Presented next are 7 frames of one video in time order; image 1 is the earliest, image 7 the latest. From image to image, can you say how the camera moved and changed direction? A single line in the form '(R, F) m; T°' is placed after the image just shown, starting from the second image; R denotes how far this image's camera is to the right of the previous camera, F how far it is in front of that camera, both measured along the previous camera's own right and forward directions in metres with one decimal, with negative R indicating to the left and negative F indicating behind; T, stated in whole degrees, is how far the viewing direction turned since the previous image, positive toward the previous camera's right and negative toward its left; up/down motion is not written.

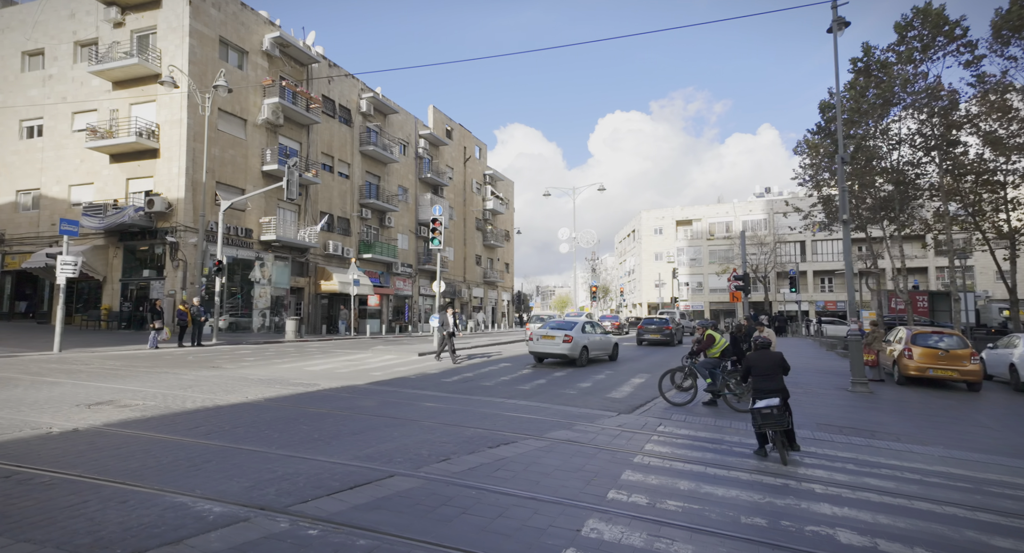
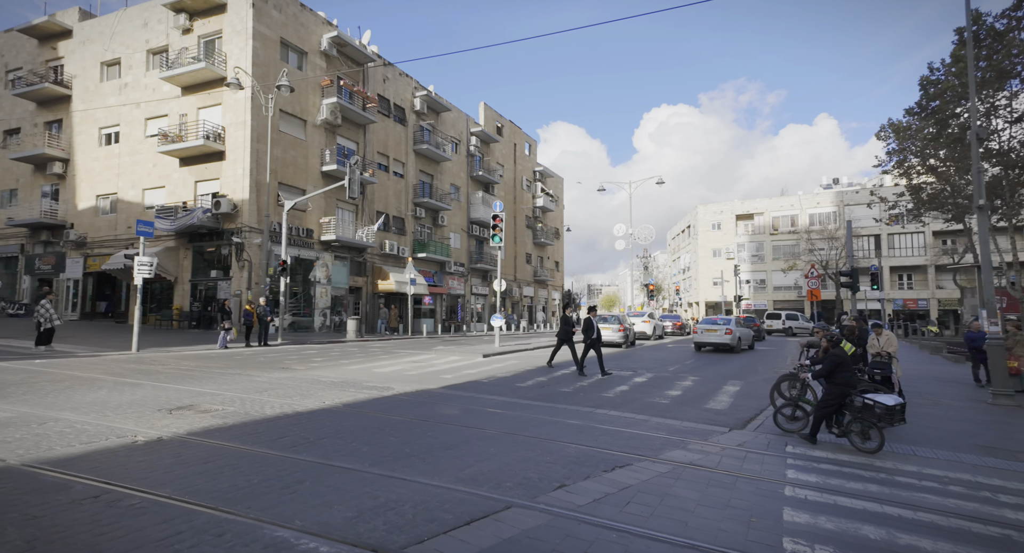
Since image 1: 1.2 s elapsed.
(-0.5, +0.5) m; -5°
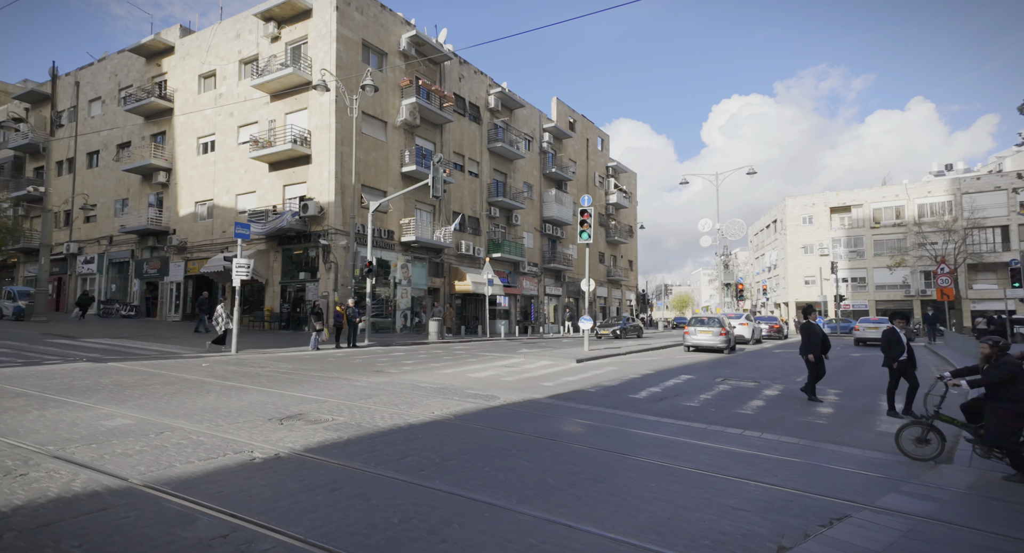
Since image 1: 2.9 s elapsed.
(-0.7, +0.7) m; -7°
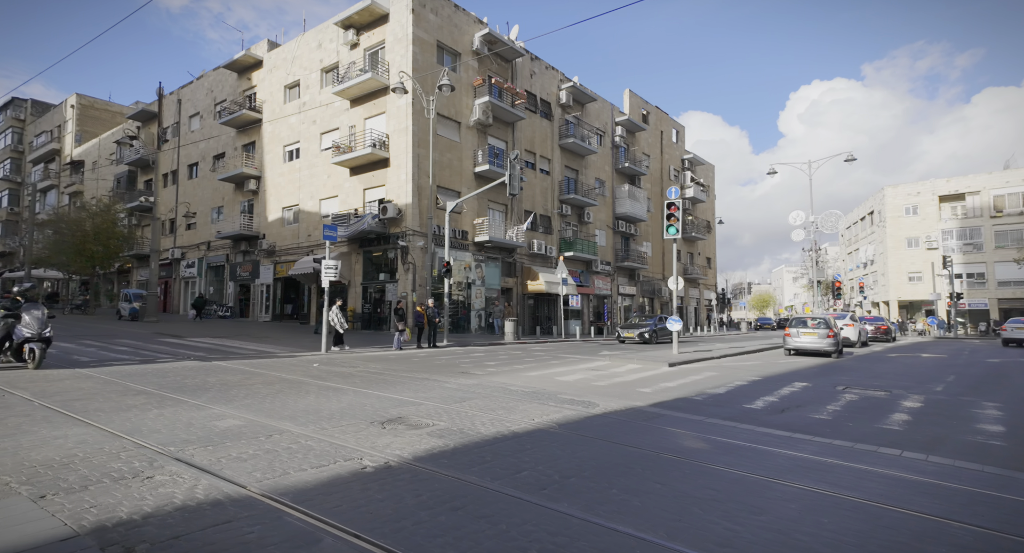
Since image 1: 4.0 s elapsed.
(-0.4, +0.4) m; -7°
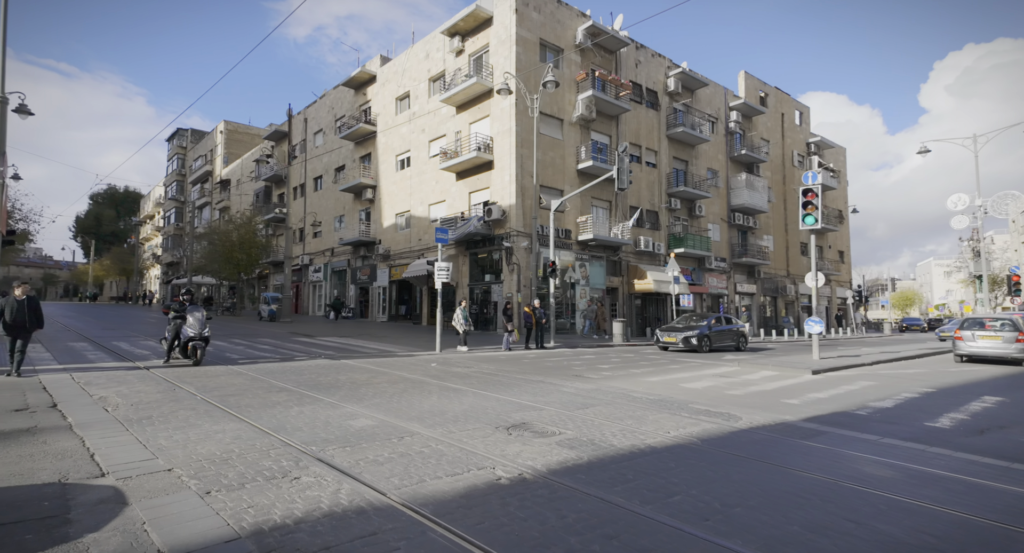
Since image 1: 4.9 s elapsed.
(-0.4, +0.5) m; -10°
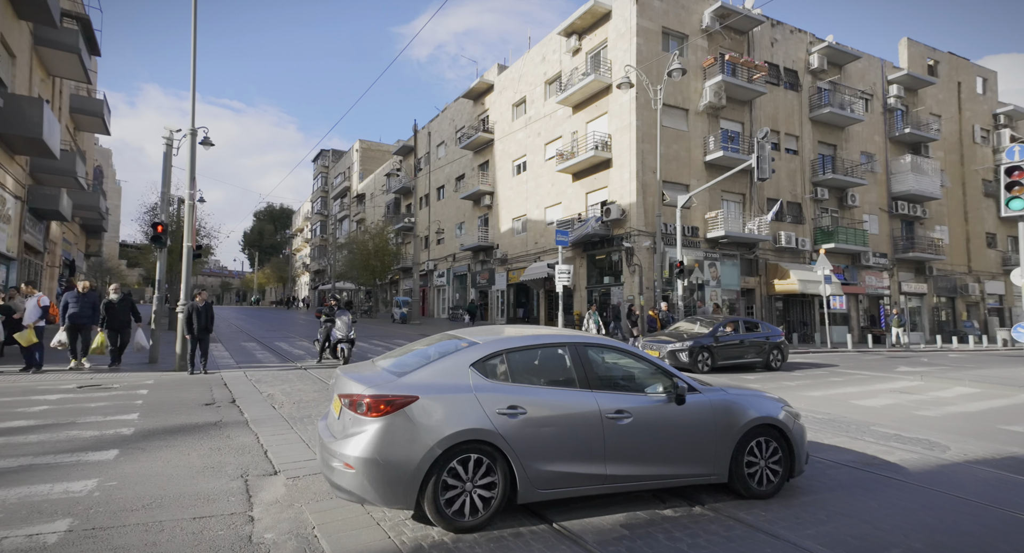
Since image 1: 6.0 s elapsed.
(-0.4, +0.9) m; -12°
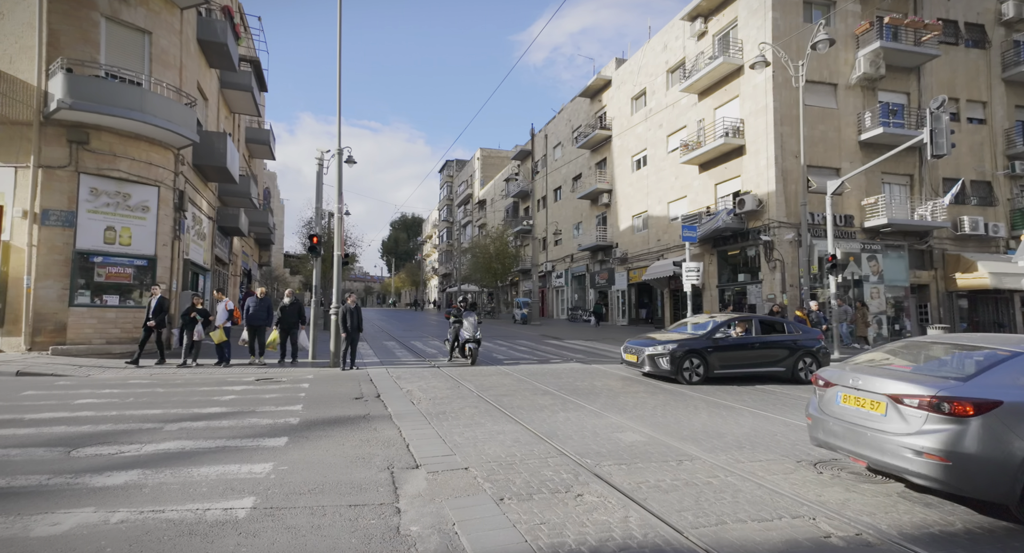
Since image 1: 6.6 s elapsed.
(-0.4, +1.3) m; -12°
